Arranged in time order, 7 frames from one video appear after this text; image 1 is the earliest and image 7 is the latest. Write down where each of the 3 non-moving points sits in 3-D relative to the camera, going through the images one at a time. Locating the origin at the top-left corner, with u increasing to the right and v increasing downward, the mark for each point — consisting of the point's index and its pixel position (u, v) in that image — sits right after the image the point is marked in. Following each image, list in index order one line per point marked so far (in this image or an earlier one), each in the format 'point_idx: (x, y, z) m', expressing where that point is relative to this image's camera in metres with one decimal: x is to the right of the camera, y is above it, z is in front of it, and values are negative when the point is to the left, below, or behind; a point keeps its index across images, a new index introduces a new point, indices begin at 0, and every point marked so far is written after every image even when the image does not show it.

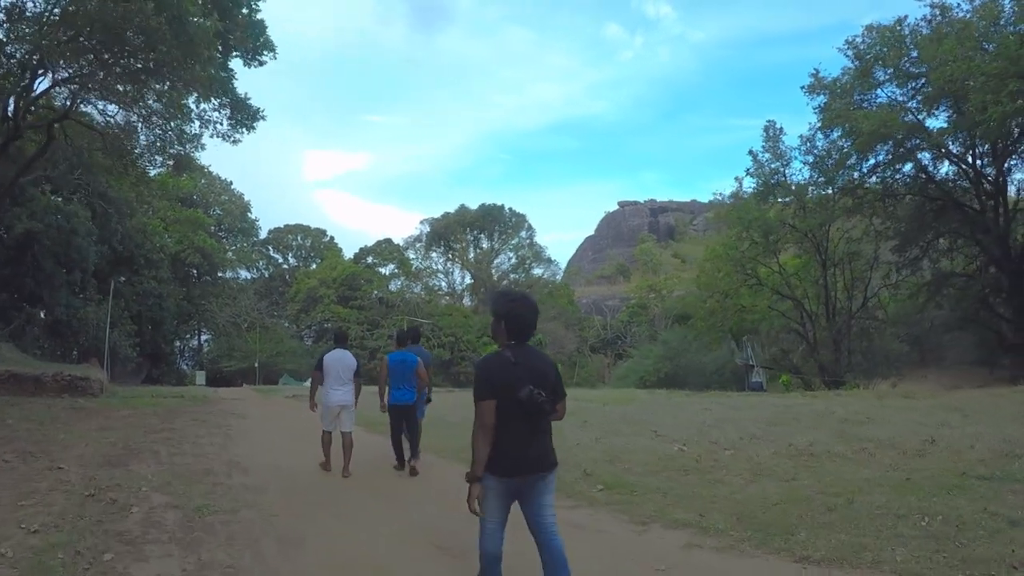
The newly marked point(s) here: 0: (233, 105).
0: (-5.6, +3.5, +16.1) m
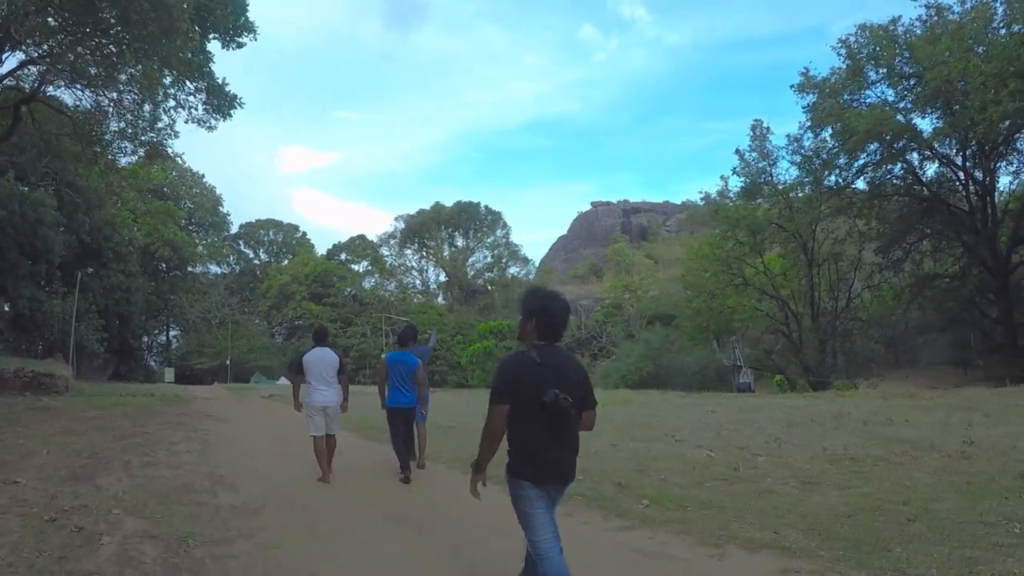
0: (-5.7, +3.7, +15.2) m
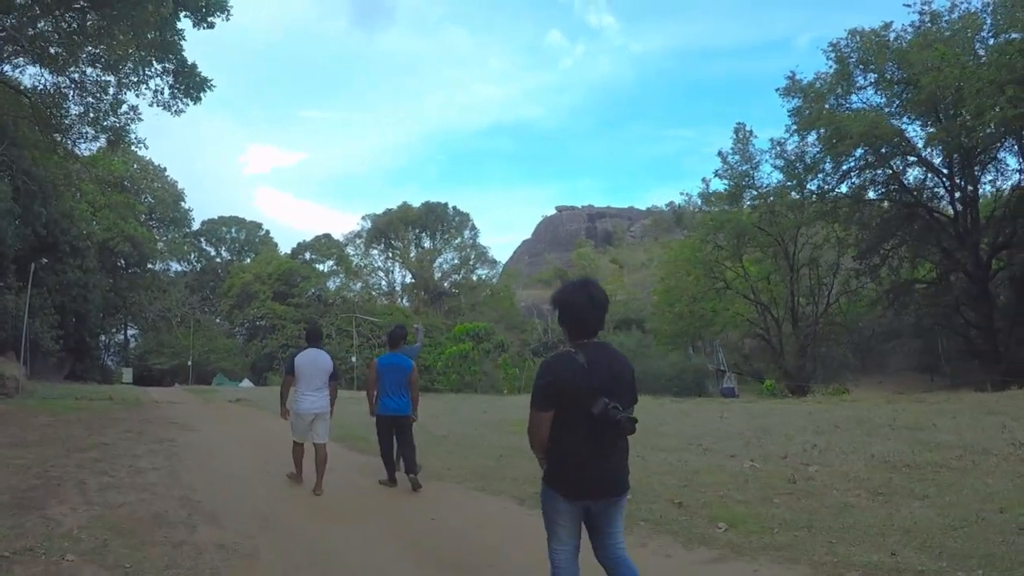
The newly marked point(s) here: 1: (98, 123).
0: (-5.8, +3.8, +14.1) m
1: (-7.6, +3.0, +15.0) m
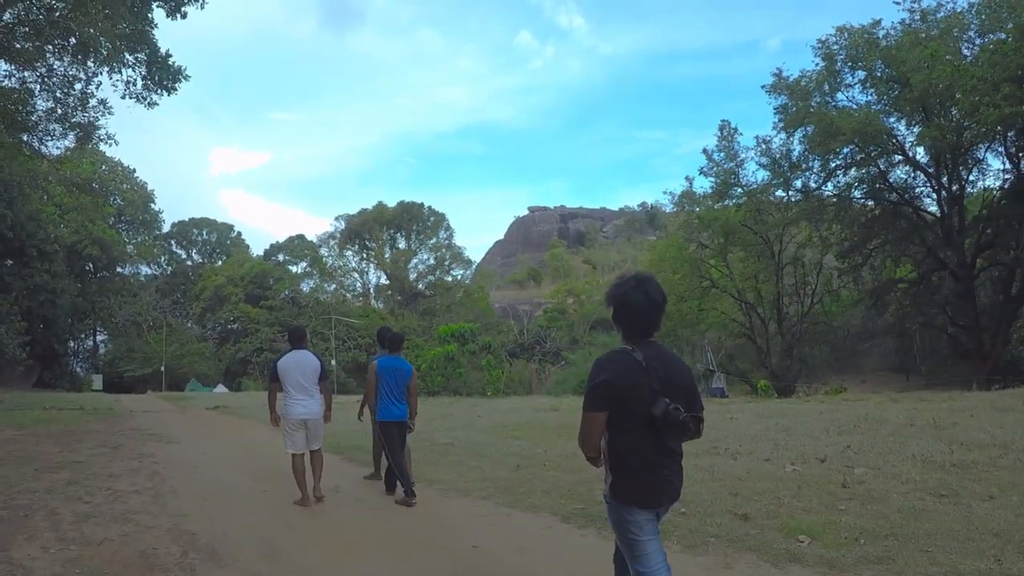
0: (-5.9, +3.7, +13.3) m
1: (-7.8, +3.0, +14.1) m
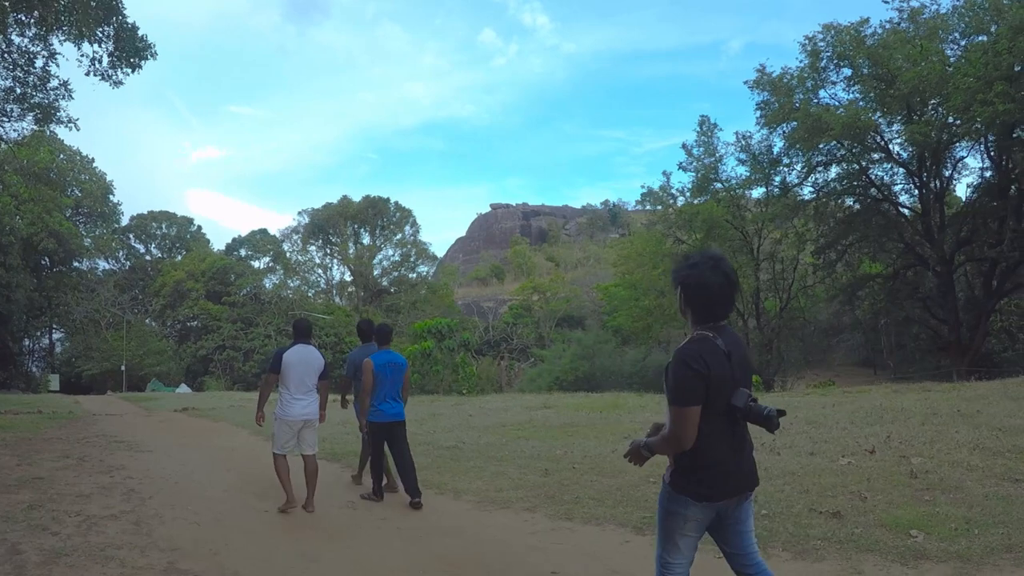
0: (-6.0, +3.8, +12.3) m
1: (-7.9, +3.1, +13.1) m
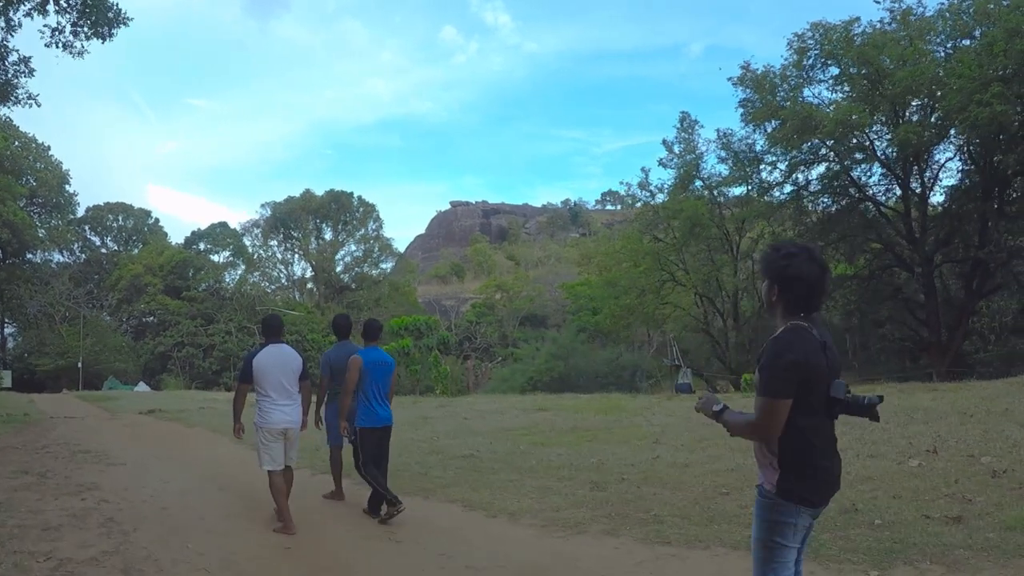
0: (-5.9, +3.9, +11.2) m
1: (-7.9, +3.2, +11.9) m
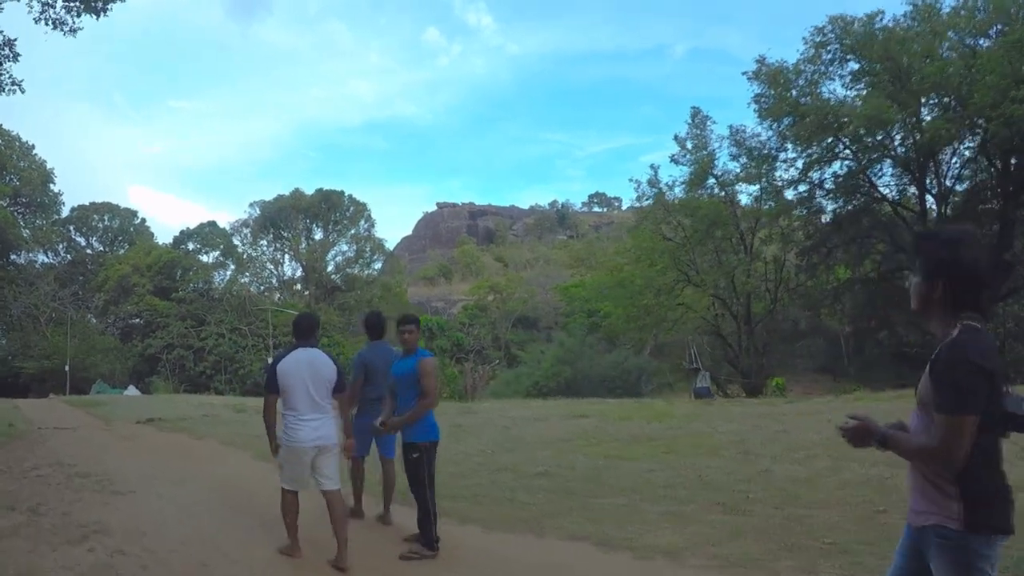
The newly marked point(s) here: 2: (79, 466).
0: (-5.4, +4.0, +10.0) m
1: (-7.3, +3.3, +10.6) m
2: (-4.2, -1.7, +7.8) m
